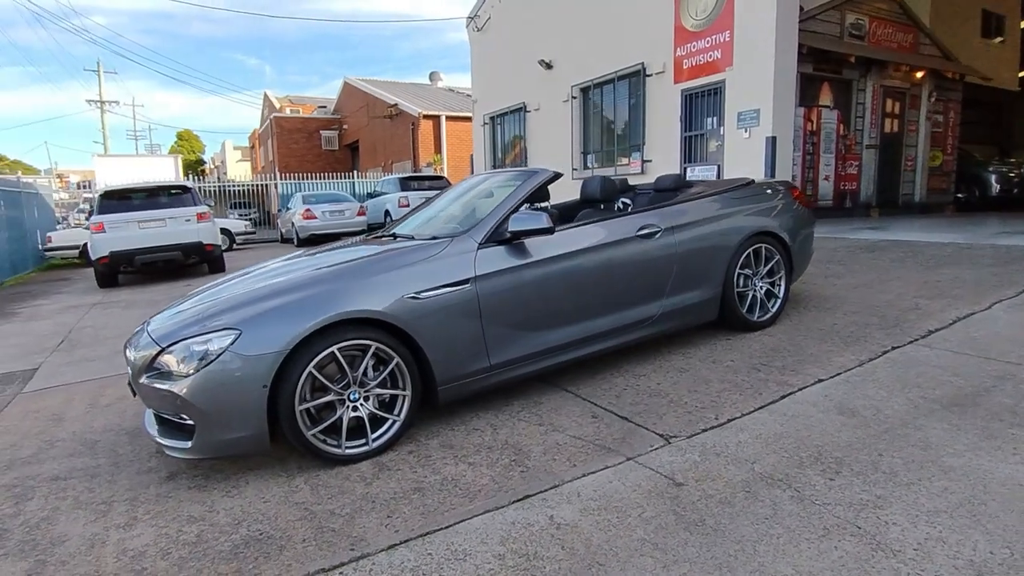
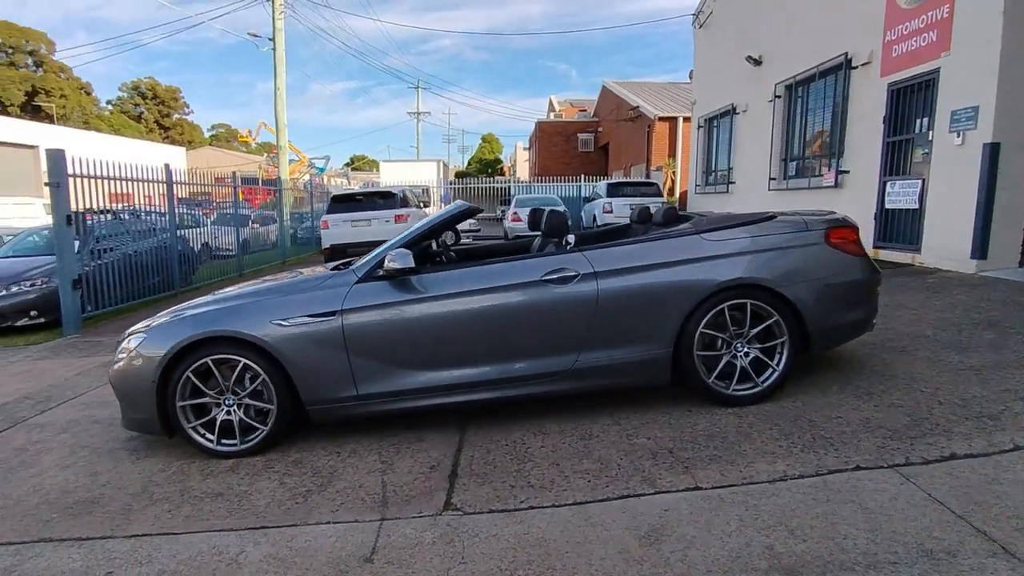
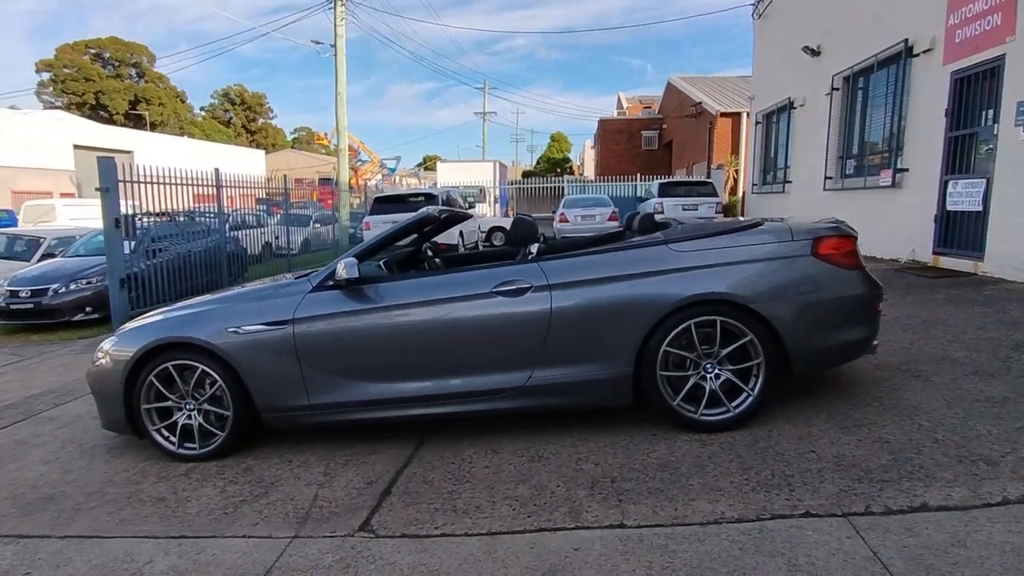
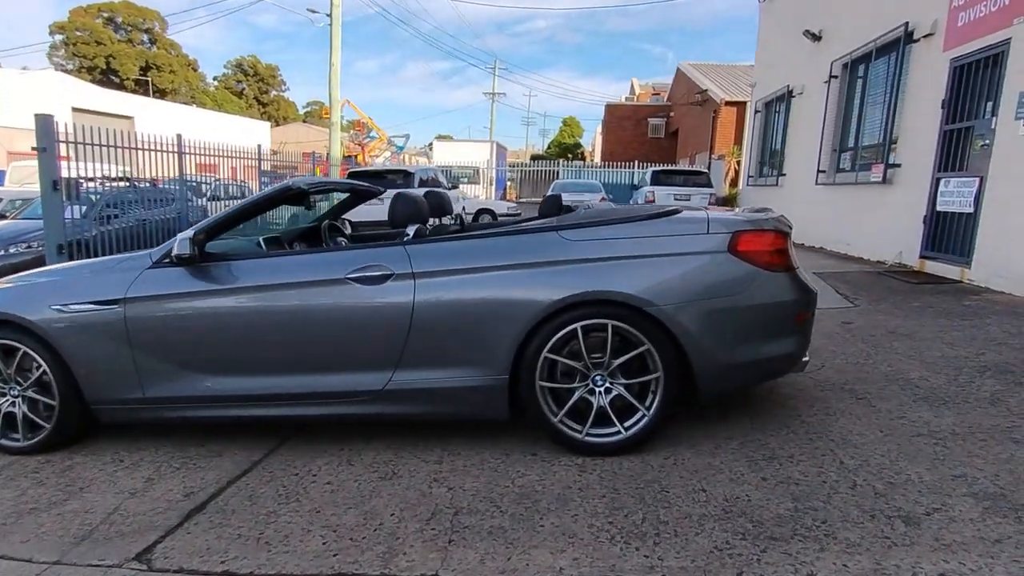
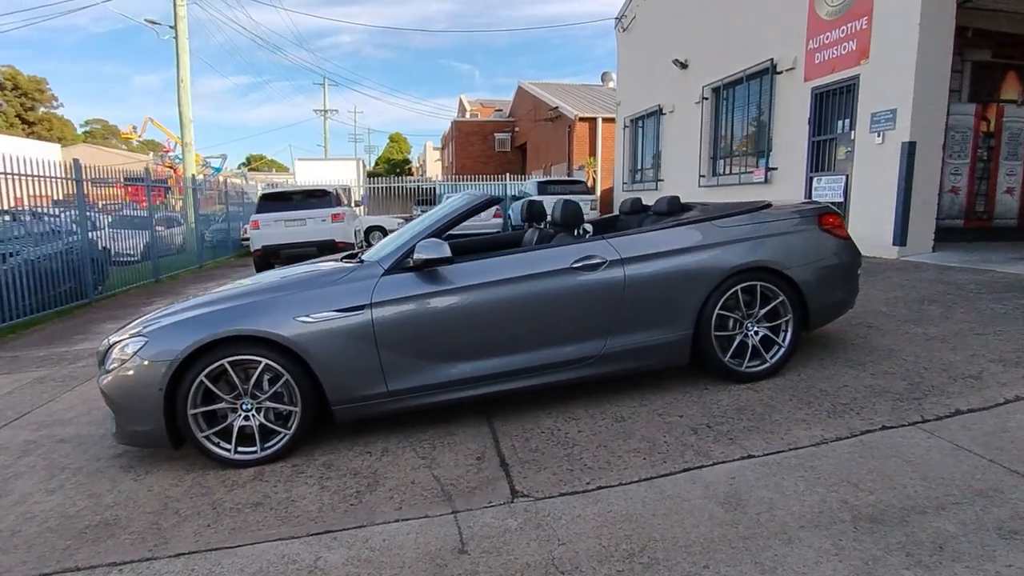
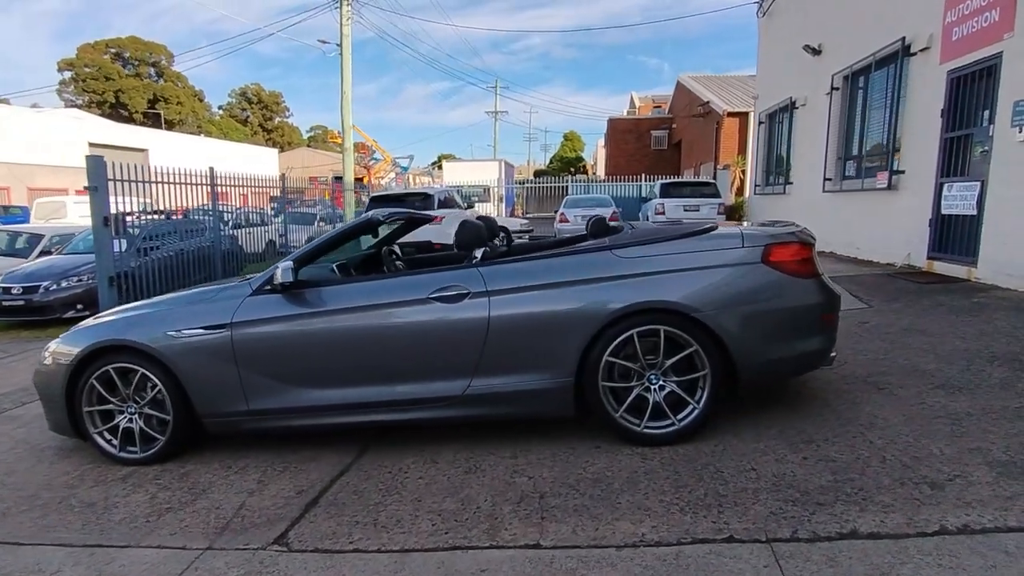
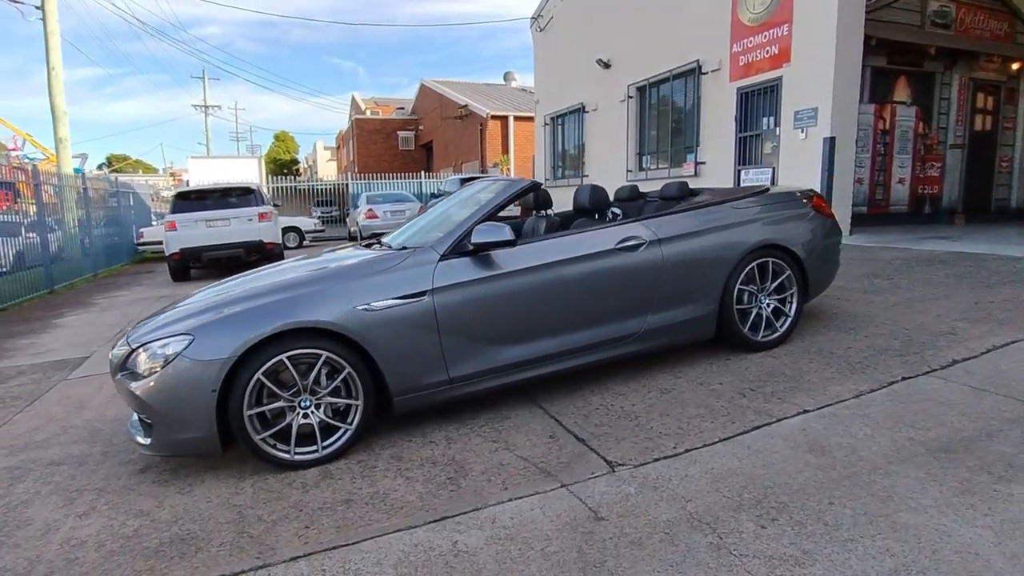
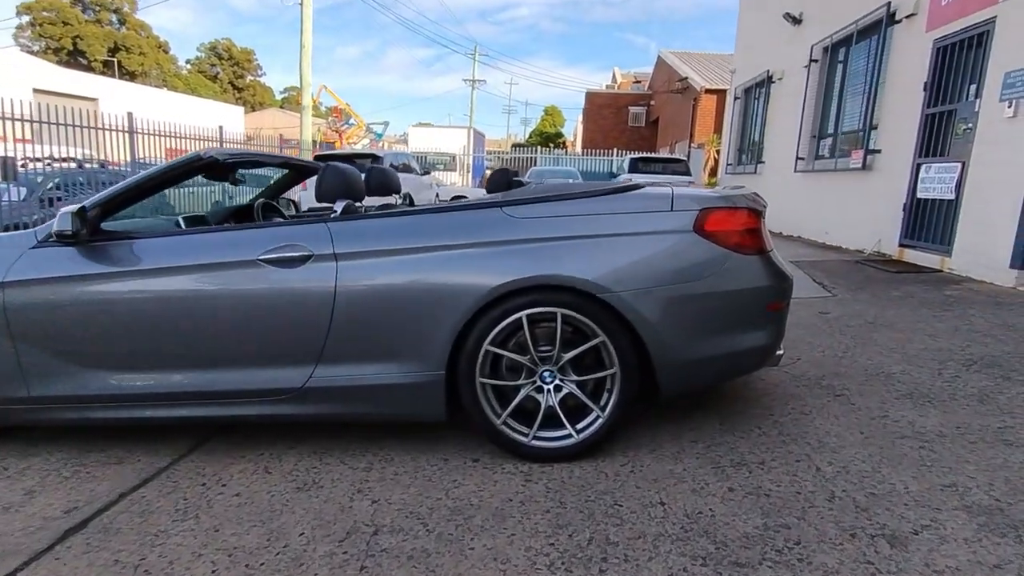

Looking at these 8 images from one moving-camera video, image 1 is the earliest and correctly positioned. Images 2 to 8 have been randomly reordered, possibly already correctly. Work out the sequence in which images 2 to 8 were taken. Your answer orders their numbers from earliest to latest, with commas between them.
7, 5, 2, 3, 6, 4, 8
